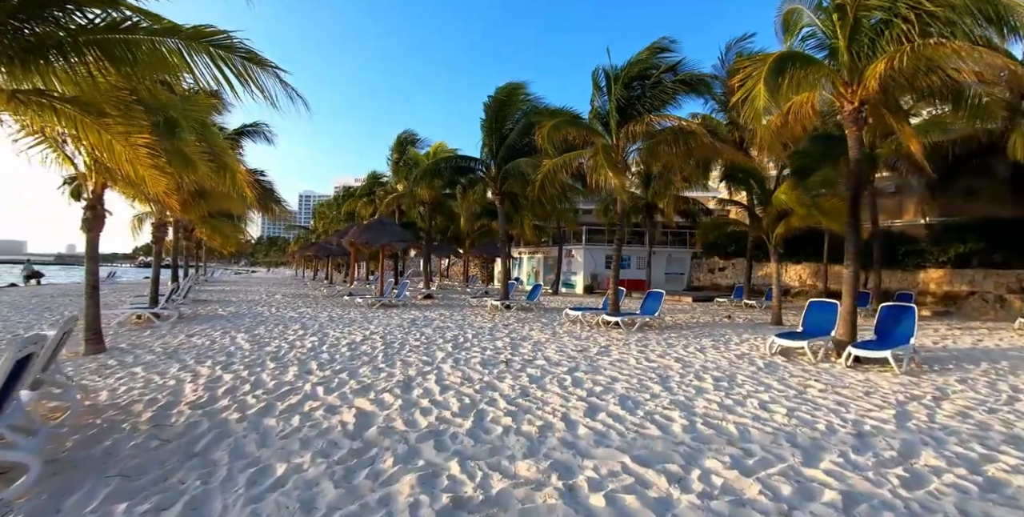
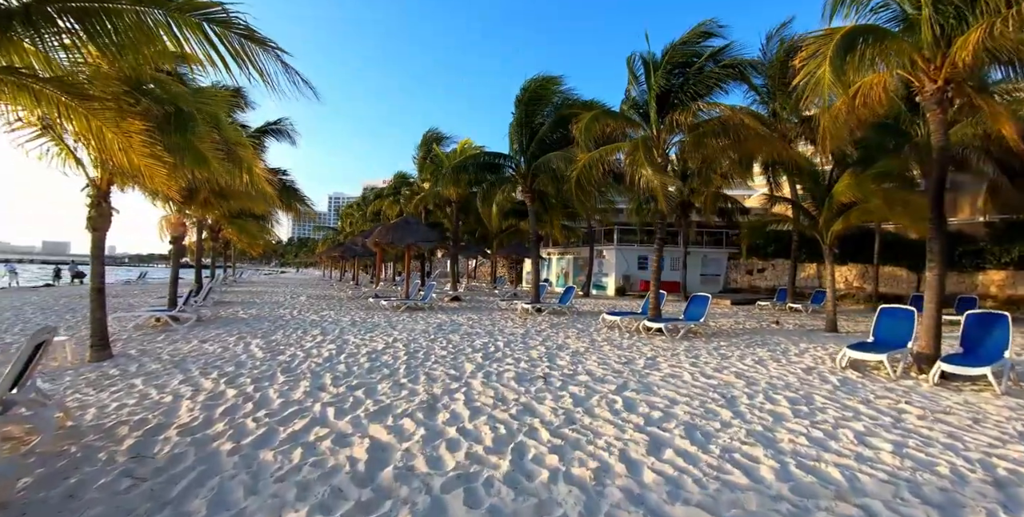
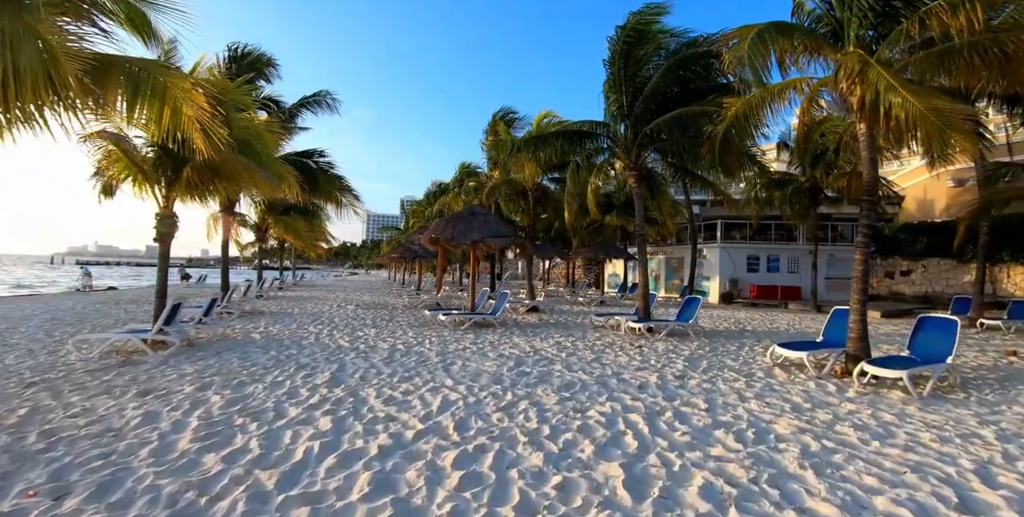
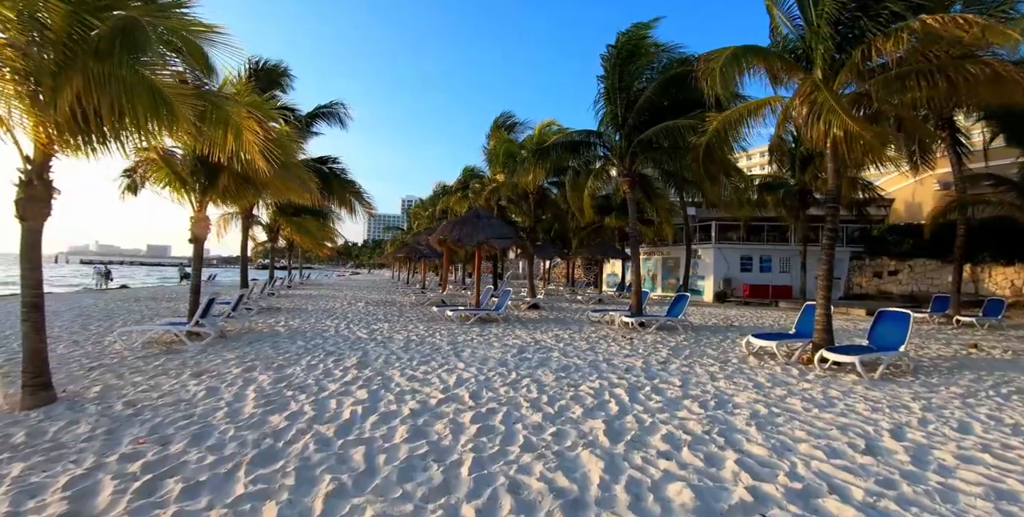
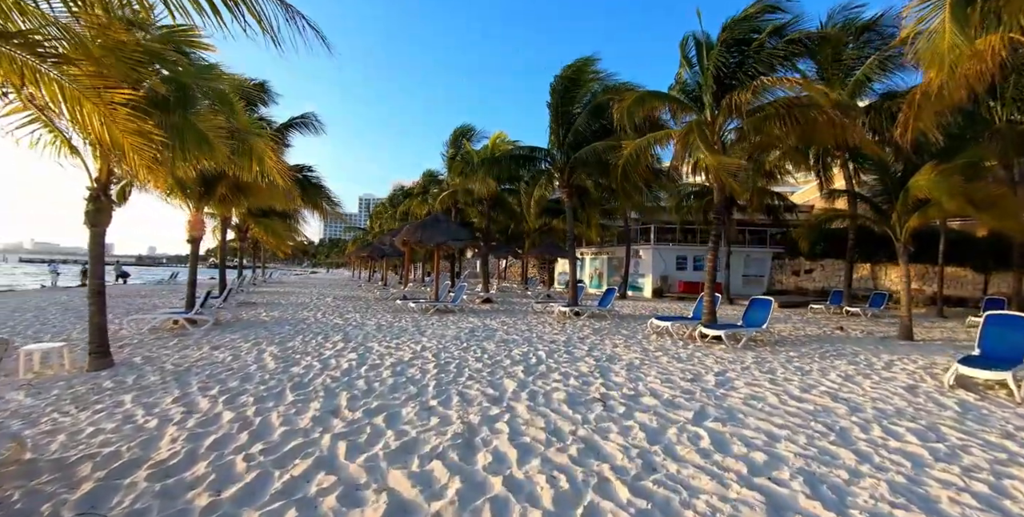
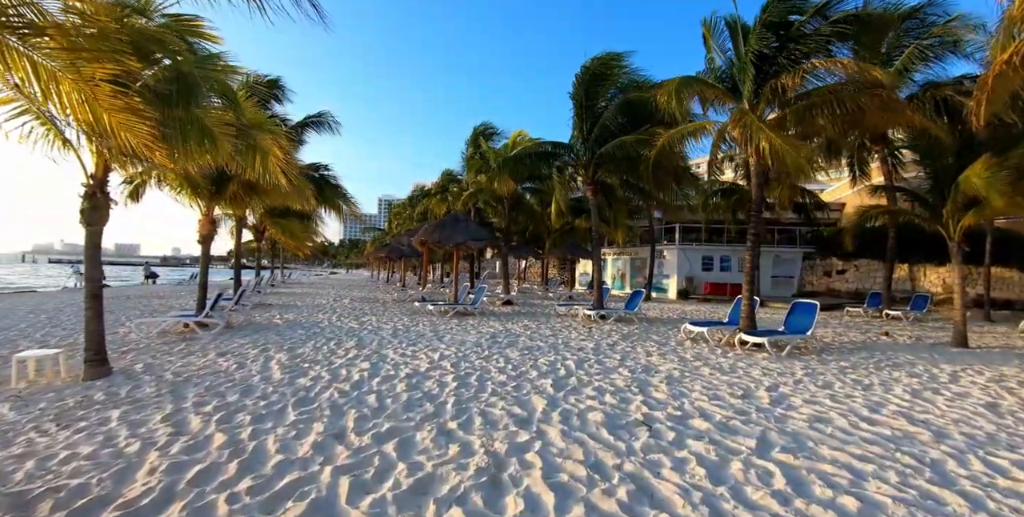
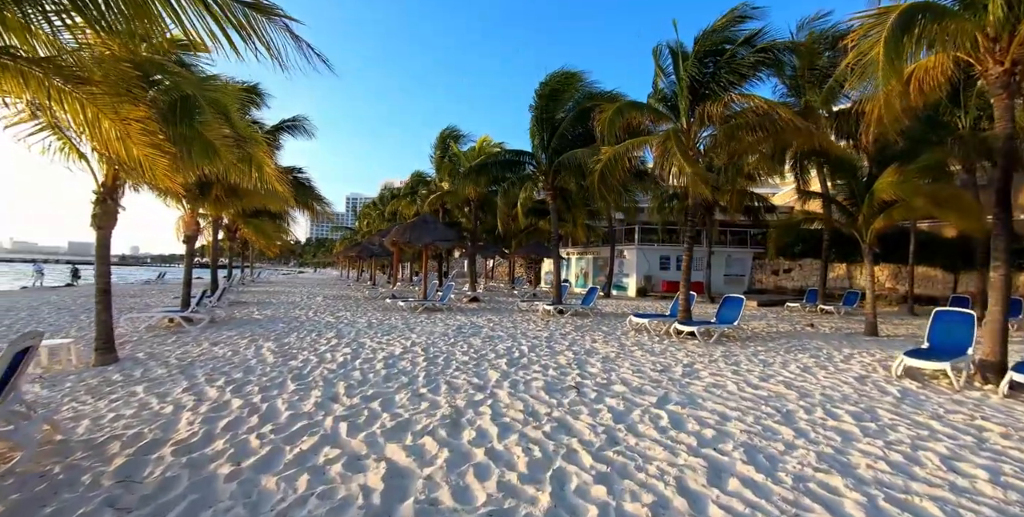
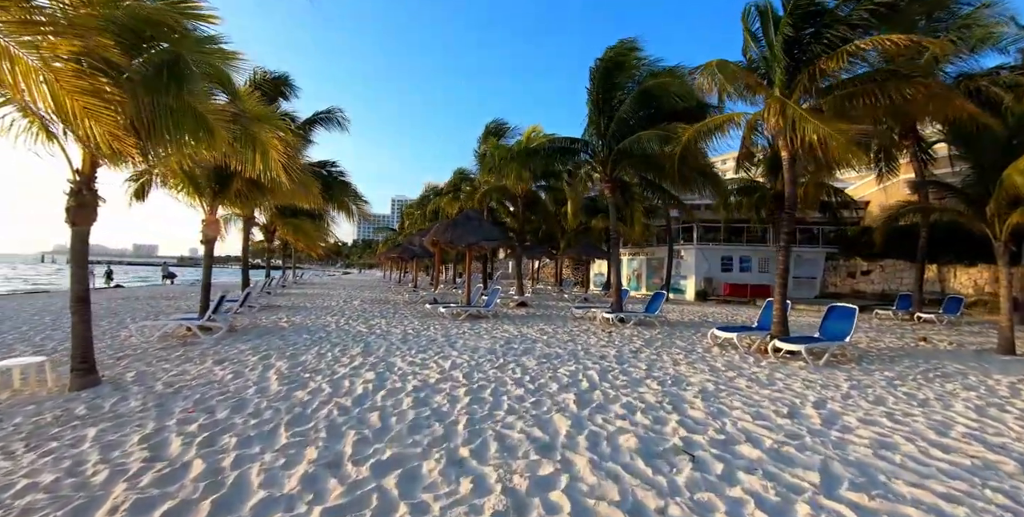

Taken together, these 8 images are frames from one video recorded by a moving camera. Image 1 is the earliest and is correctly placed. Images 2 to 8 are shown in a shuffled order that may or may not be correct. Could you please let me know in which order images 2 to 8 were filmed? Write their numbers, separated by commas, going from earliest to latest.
2, 7, 5, 6, 8, 4, 3
